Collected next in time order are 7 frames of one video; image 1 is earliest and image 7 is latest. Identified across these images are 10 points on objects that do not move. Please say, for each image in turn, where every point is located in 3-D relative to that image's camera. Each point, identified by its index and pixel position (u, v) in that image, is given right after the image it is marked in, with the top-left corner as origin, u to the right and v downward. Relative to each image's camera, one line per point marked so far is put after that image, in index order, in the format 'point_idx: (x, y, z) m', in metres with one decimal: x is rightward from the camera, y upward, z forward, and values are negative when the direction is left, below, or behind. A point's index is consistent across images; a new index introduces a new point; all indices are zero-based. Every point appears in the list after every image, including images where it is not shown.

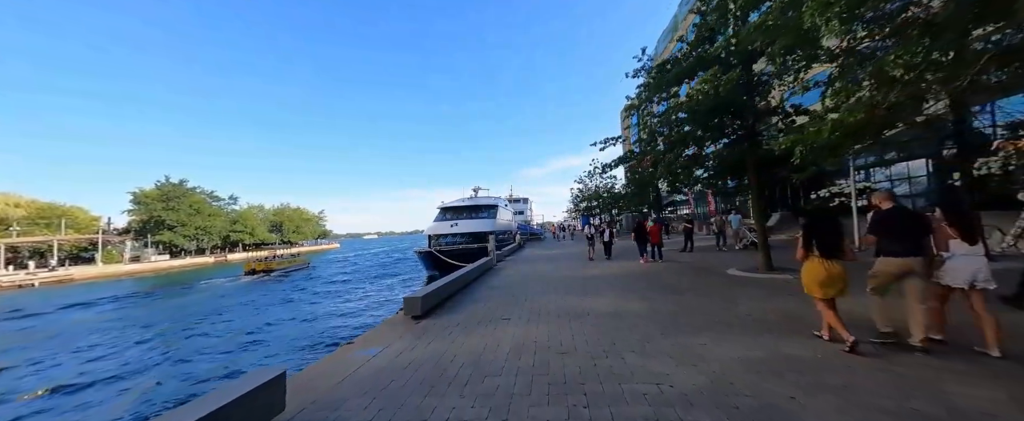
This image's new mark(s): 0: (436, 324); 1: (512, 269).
0: (-1.2, -1.8, +5.1) m
1: (+0.1, -2.3, +12.9) m
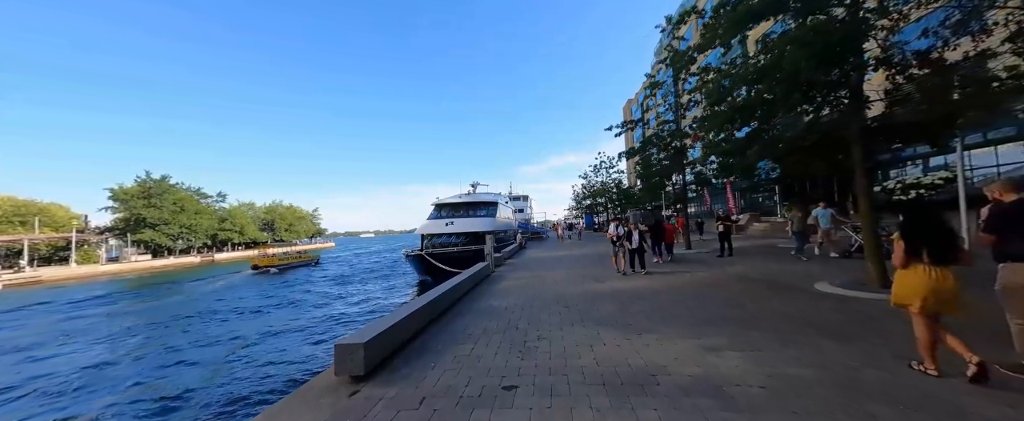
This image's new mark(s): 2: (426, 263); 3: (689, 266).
0: (-1.1, -1.7, +2.8) m
1: (+0.2, -2.1, +10.7) m
2: (-5.0, -3.1, +18.3) m
3: (+5.8, -1.8, +10.7) m
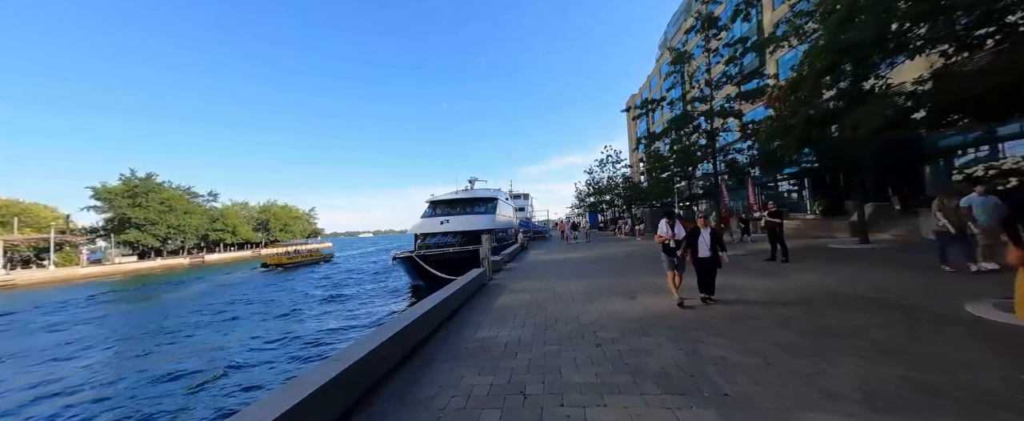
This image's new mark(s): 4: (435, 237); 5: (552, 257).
0: (-1.1, -1.5, +0.9) m
1: (+0.2, -2.0, +8.8) m
2: (-4.9, -3.0, +16.4) m
3: (+5.9, -1.6, +8.7) m
4: (-4.4, -1.5, +18.4) m
5: (+2.0, -2.3, +15.9) m
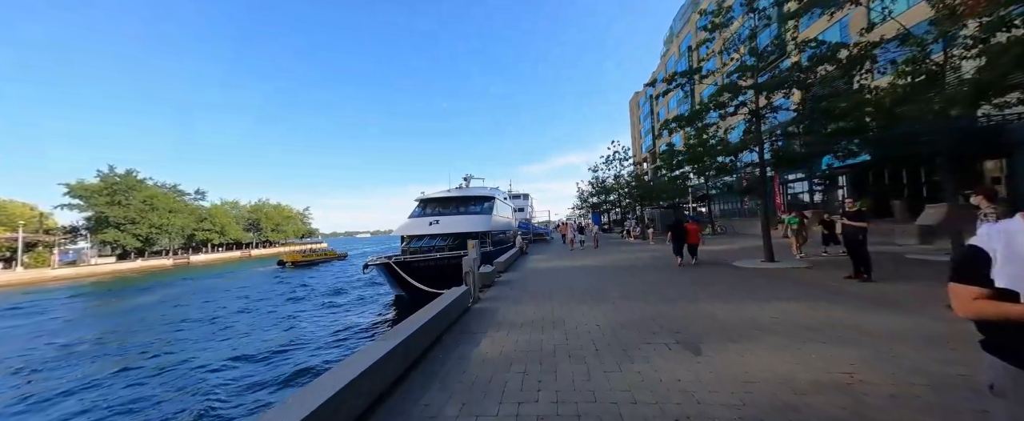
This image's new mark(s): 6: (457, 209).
0: (-1.2, -1.5, -1.4) m
1: (+0.1, -1.9, +6.5) m
2: (-5.1, -2.9, +14.2) m
3: (+5.7, -1.6, +6.5) m
4: (-4.6, -1.5, +16.2) m
5: (+1.8, -2.3, +13.7) m
6: (-3.1, +0.1, +17.9) m
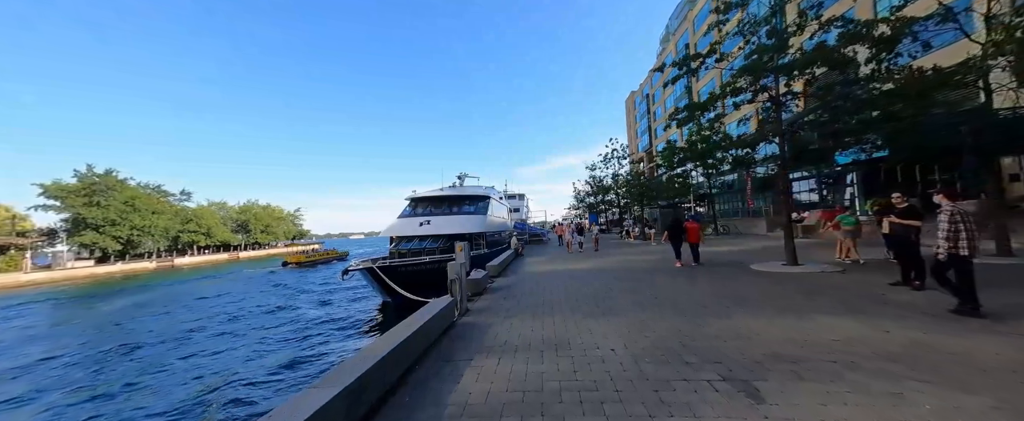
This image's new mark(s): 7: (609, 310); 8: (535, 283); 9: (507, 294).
0: (-1.2, -1.4, -2.3) m
1: (-0.1, -1.9, +5.6) m
2: (-5.3, -2.9, +13.1) m
3: (+5.6, -1.5, +5.6) m
4: (-4.8, -1.4, +15.2) m
5: (+1.6, -2.3, +12.7) m
6: (-3.4, +0.1, +16.9) m
7: (+1.6, -1.7, +5.3) m
8: (+0.7, -2.1, +9.1) m
9: (-0.1, -2.0, +7.6) m
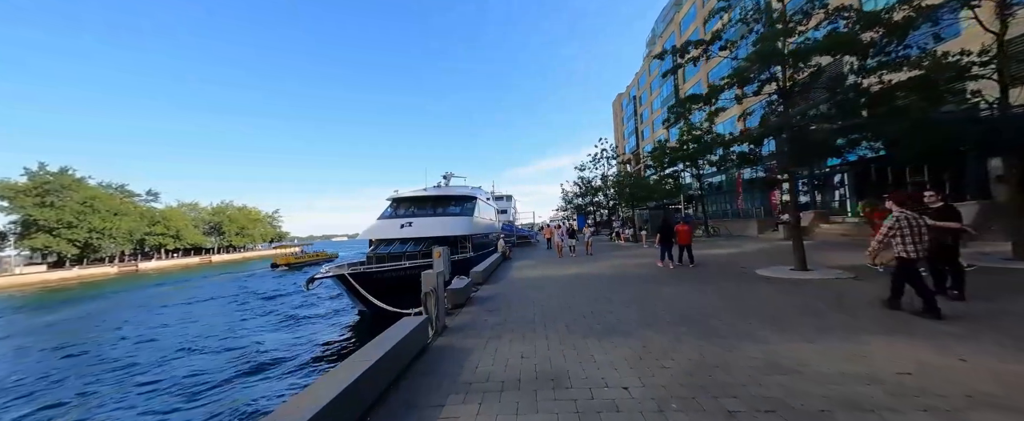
0: (-1.1, -1.4, -3.3) m
1: (-0.3, -1.9, +4.7) m
2: (-5.8, -2.9, +12.0) m
3: (+5.4, -1.5, +5.0) m
4: (-5.4, -1.5, +14.1) m
5: (+1.1, -2.3, +11.9) m
6: (-4.1, 0.0, +15.9) m
7: (+1.4, -1.7, +4.5) m
8: (+0.3, -2.1, +8.2) m
9: (-0.4, -2.0, +6.7) m
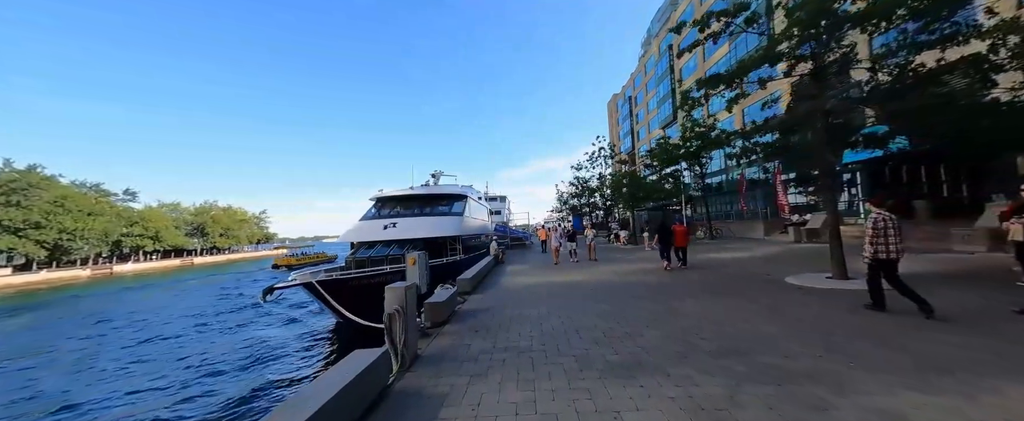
0: (-1.1, -1.3, -4.4) m
1: (-0.4, -1.8, +3.5) m
2: (-6.0, -2.9, +10.8) m
3: (+5.3, -1.5, +3.9) m
4: (-5.7, -1.5, +12.8) m
5: (+0.9, -2.3, +10.8) m
6: (-4.4, +0.1, +14.7) m
7: (+1.3, -1.6, +3.4) m
8: (+0.1, -2.0, +7.1) m
9: (-0.5, -2.0, +5.6) m
